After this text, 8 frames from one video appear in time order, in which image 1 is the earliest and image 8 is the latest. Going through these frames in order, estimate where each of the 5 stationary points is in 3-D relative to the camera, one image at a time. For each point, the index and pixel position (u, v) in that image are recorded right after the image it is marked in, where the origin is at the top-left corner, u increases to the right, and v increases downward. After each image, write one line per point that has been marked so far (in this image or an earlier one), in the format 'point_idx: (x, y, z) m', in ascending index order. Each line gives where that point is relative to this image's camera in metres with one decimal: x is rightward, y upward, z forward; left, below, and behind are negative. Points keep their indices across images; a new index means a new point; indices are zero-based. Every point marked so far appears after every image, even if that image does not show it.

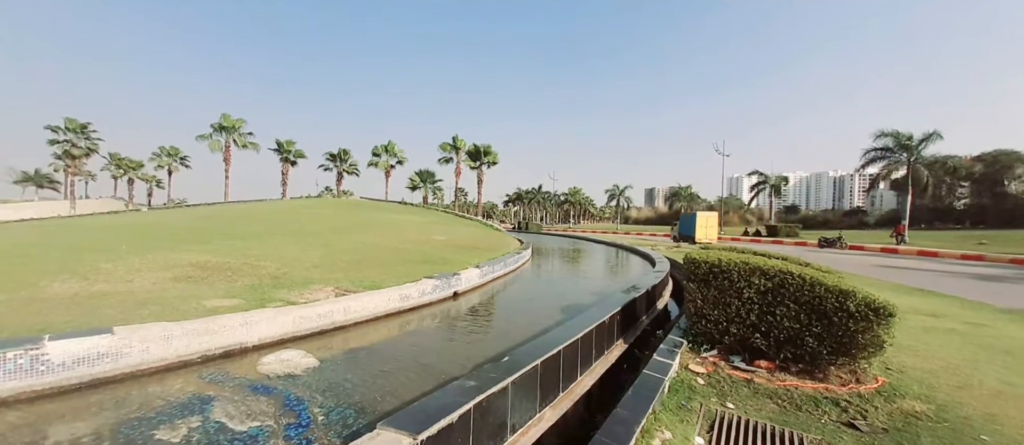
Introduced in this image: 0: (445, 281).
0: (-2.0, -1.6, +10.2) m
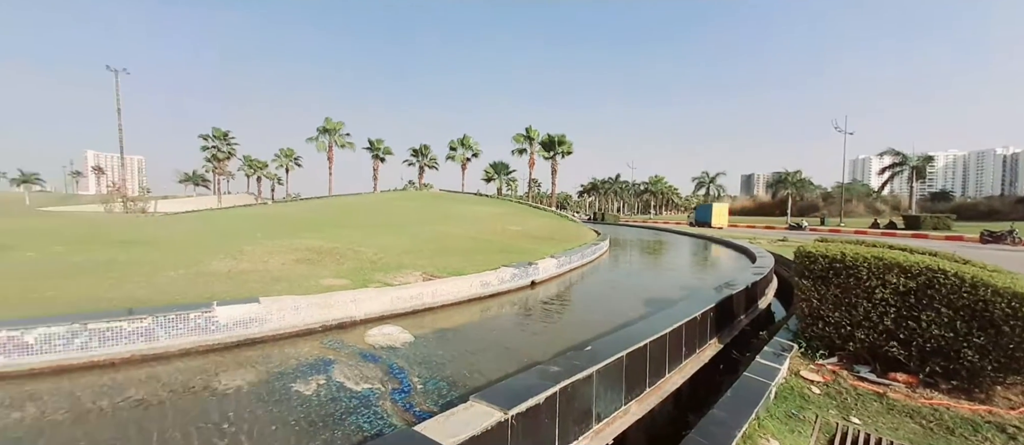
0: (+0.2, -1.3, +10.5) m
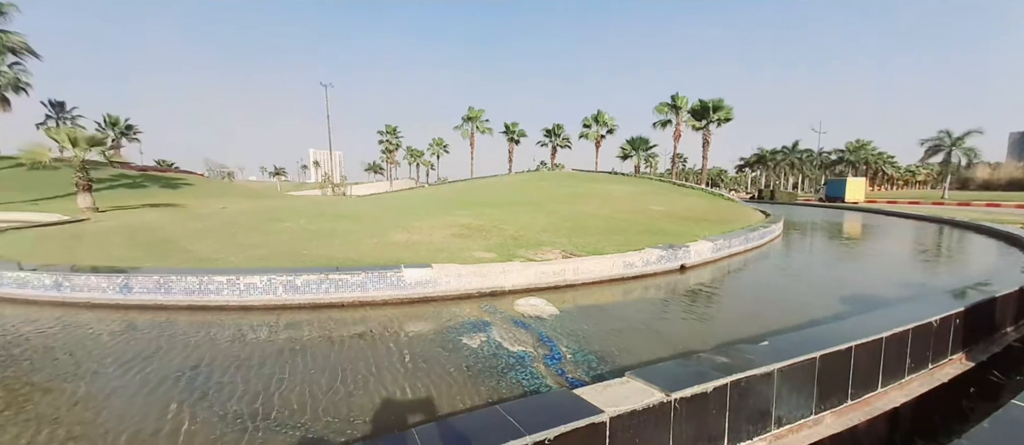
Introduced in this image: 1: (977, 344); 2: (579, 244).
0: (+4.1, -0.7, +9.8) m
1: (+4.4, -1.1, +3.7) m
2: (+2.0, -0.6, +11.5) m
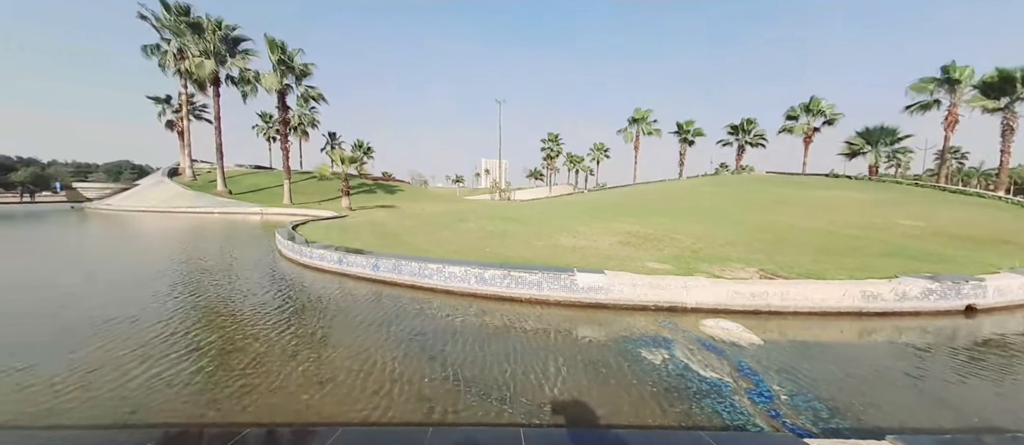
0: (+7.9, -1.1, +7.1) m
1: (+5.7, -1.4, +1.5) m
2: (+6.8, -1.0, +9.6) m
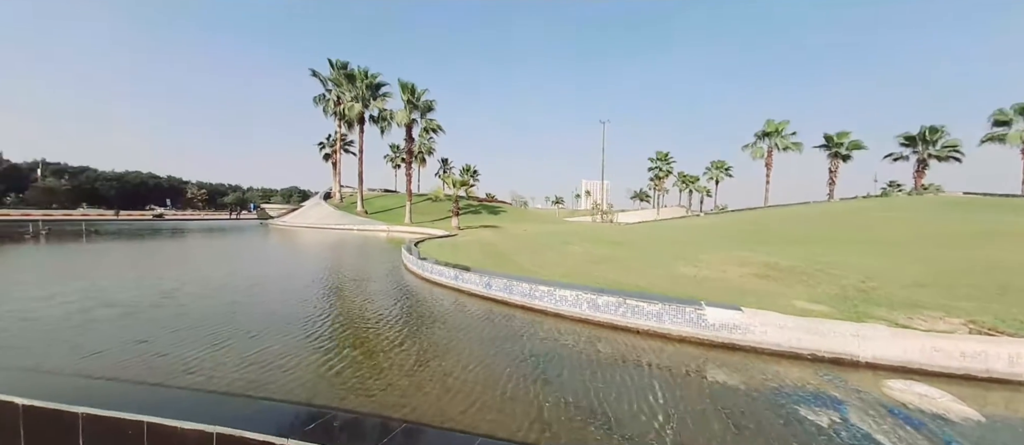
0: (+9.8, -1.7, +4.6) m
1: (+6.1, -1.6, -0.2) m
2: (+9.4, -1.7, +7.3) m
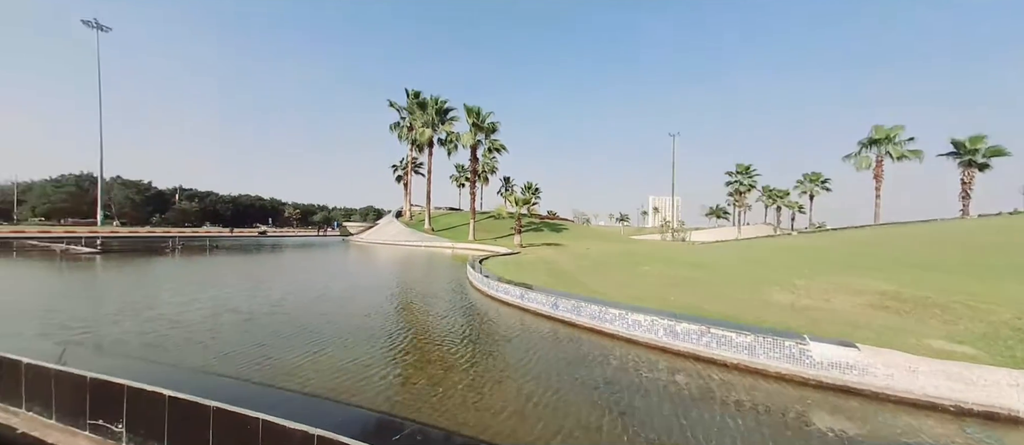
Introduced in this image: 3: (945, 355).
0: (+10.7, -2.0, +2.7) m
1: (+6.2, -1.7, -1.4) m
2: (+10.7, -2.1, +5.5) m
3: (+7.6, -2.3, +6.7) m
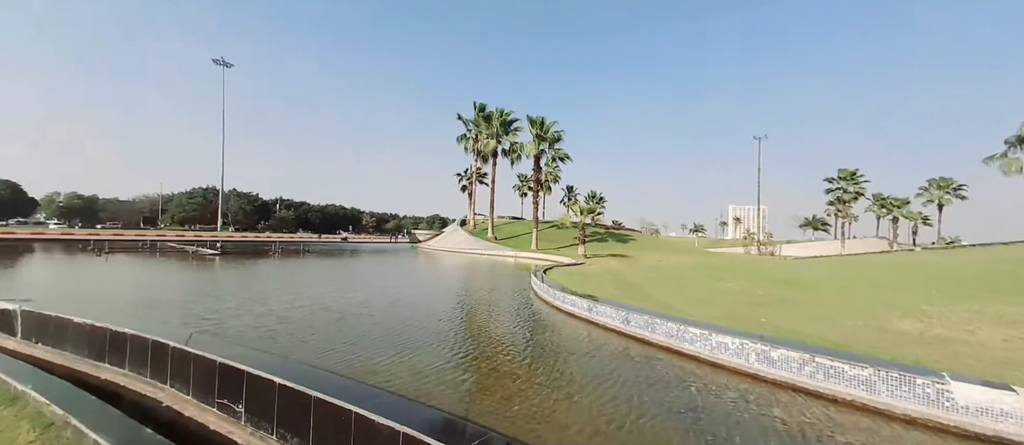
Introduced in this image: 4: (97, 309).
0: (+11.3, -2.2, +0.7) m
1: (+6.3, -1.7, -2.7) m
2: (+11.8, -2.4, +3.3) m
3: (+9.0, -2.6, +5.0) m
4: (-13.3, -2.6, +12.9) m
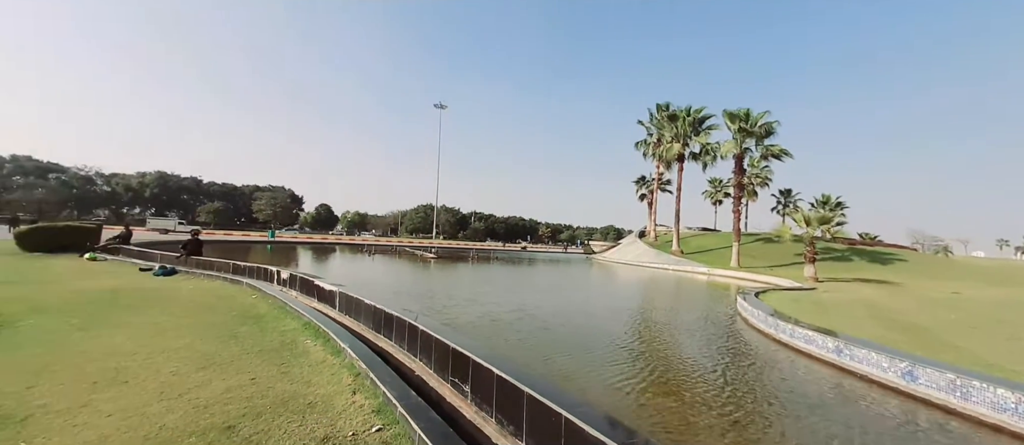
0: (+11.1, -2.0, -6.4) m
1: (+5.1, -1.5, -7.2) m
2: (+12.7, -2.3, -4.2) m
3: (+10.9, -2.5, -1.5) m
4: (-5.6, -3.0, +15.4) m
